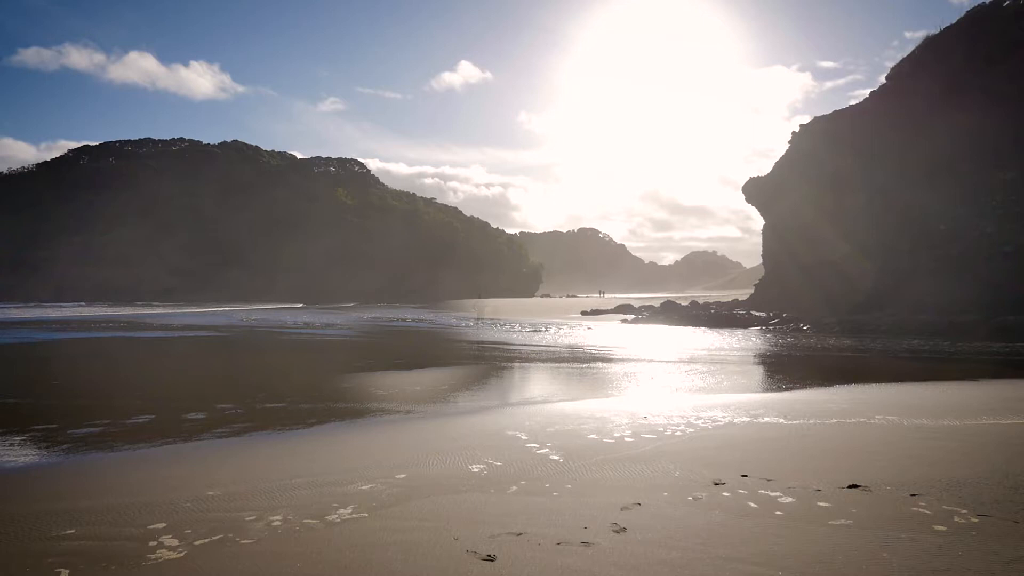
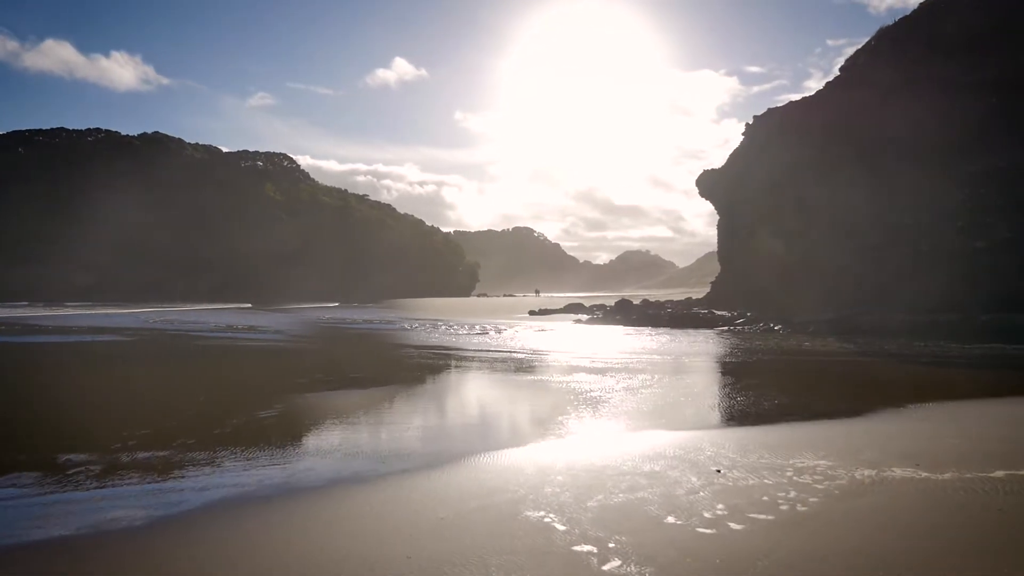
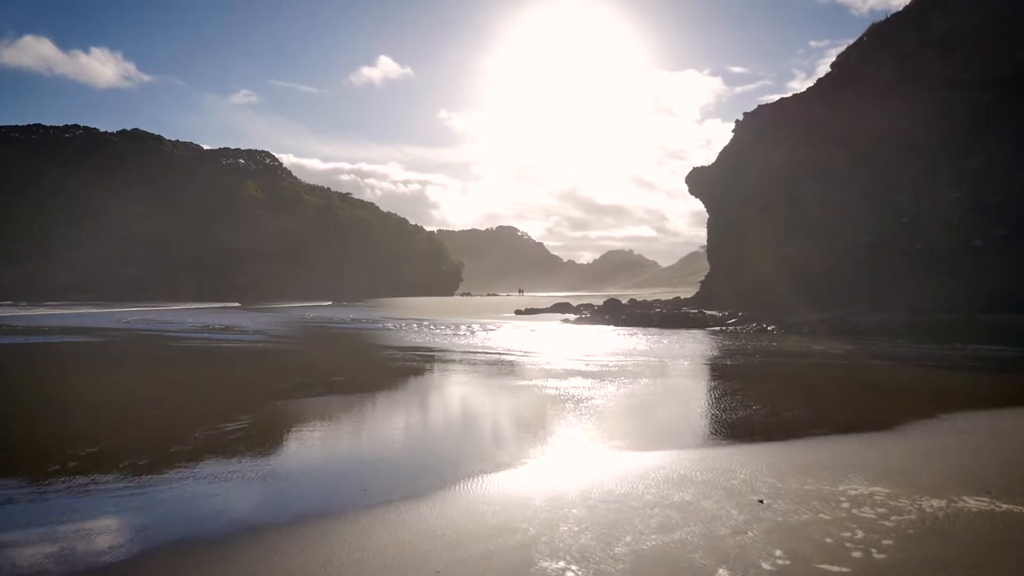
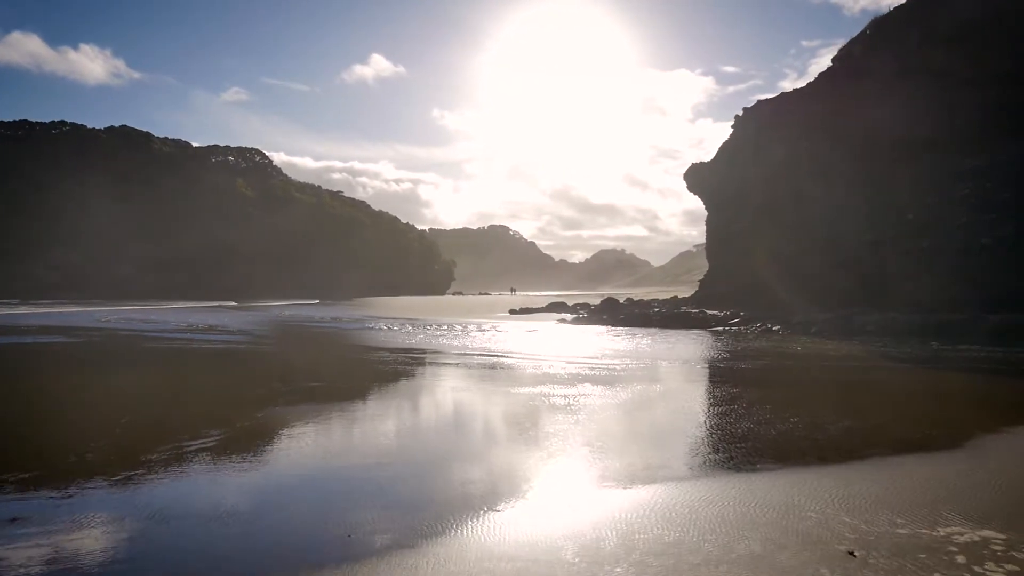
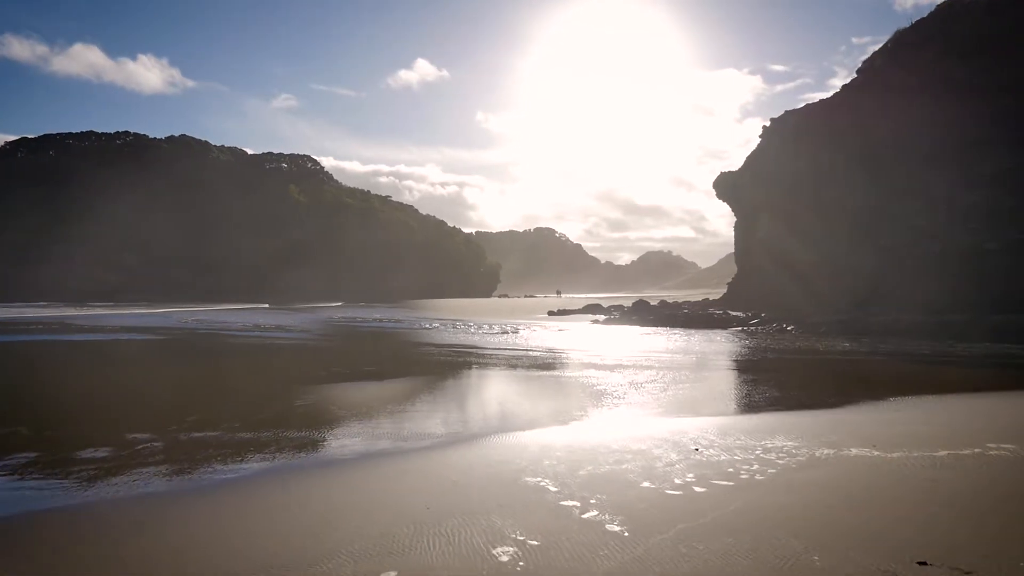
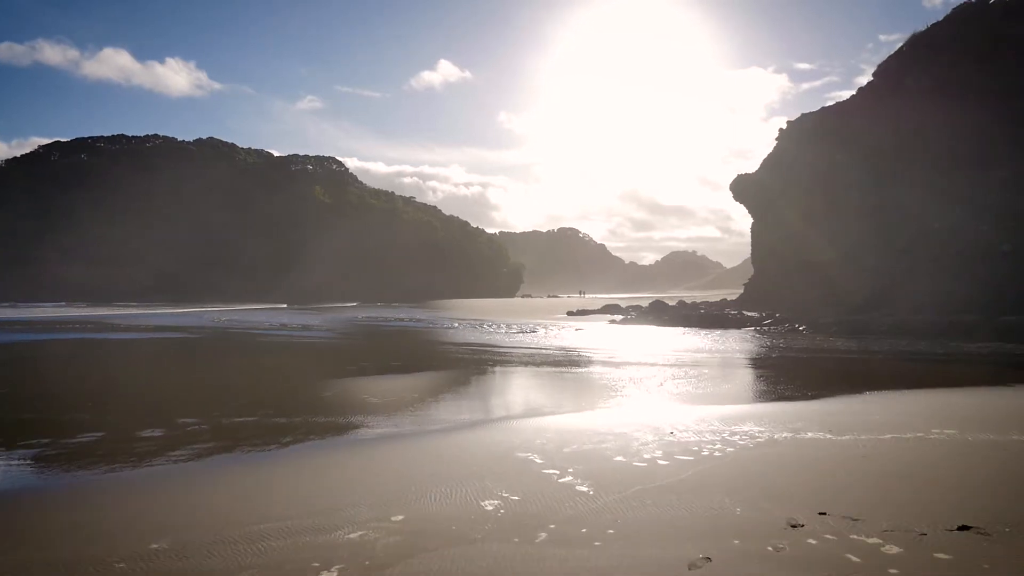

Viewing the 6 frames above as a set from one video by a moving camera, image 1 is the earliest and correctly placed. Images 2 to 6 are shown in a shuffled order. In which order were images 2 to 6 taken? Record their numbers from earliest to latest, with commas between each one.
6, 5, 2, 3, 4
